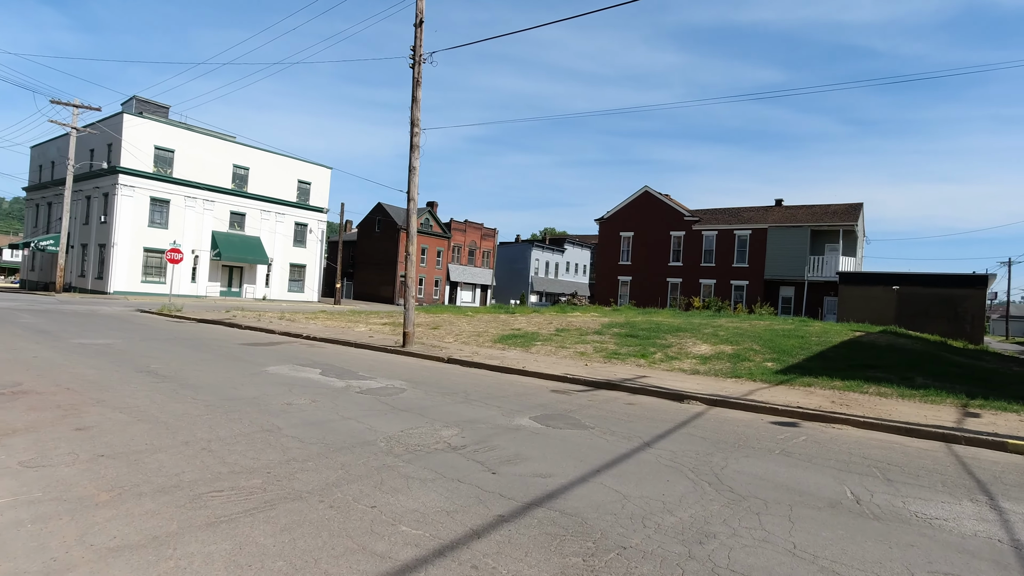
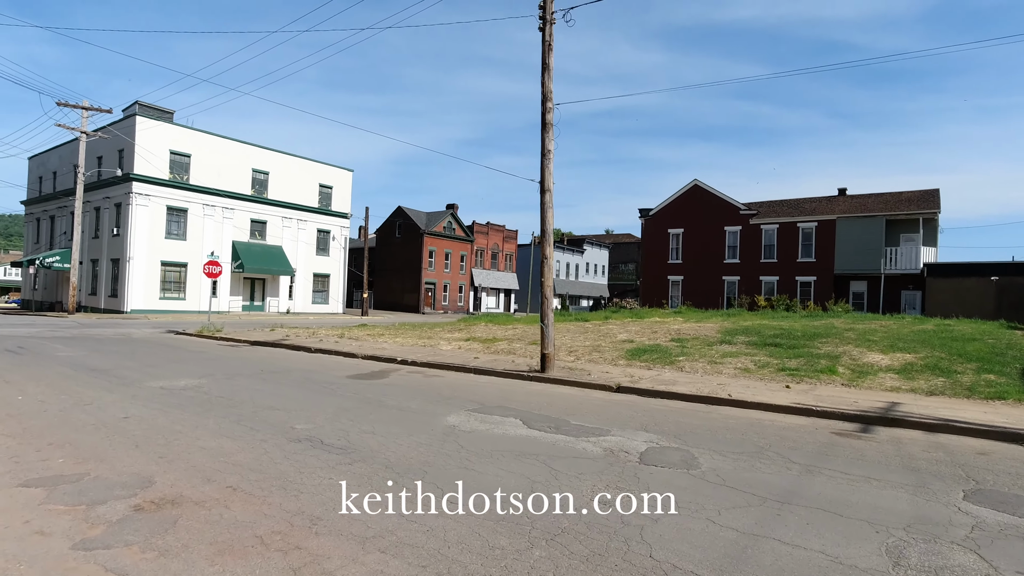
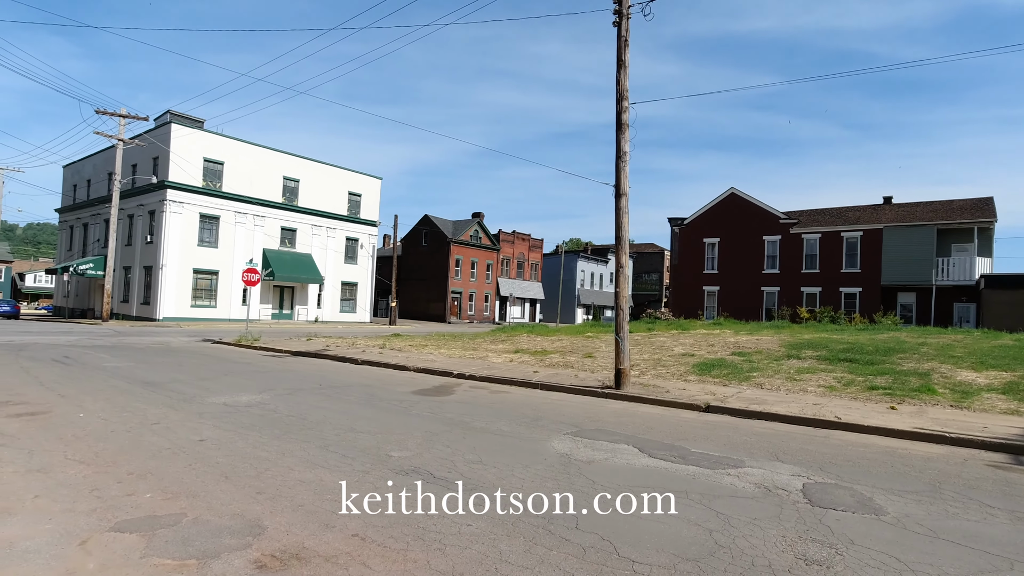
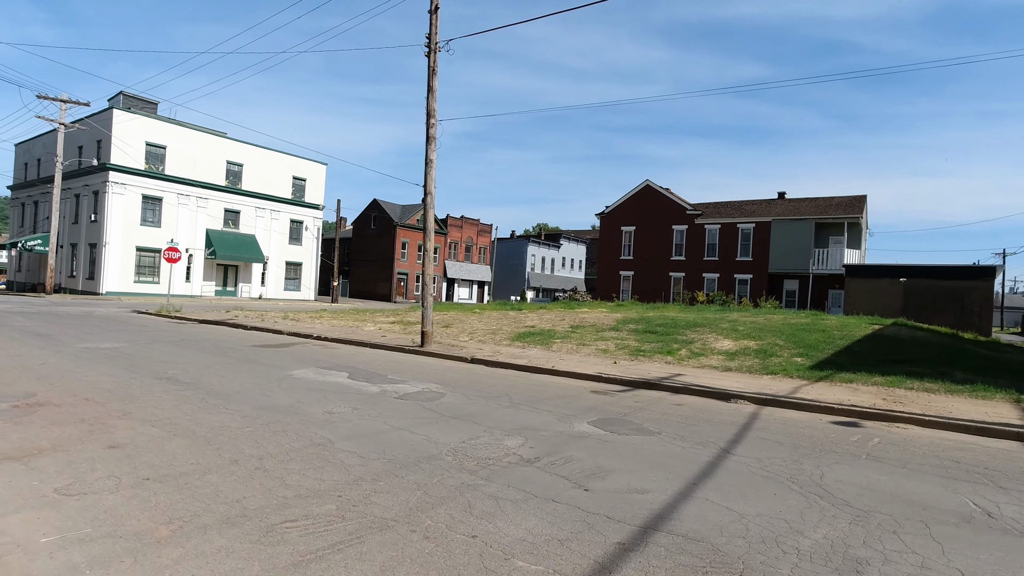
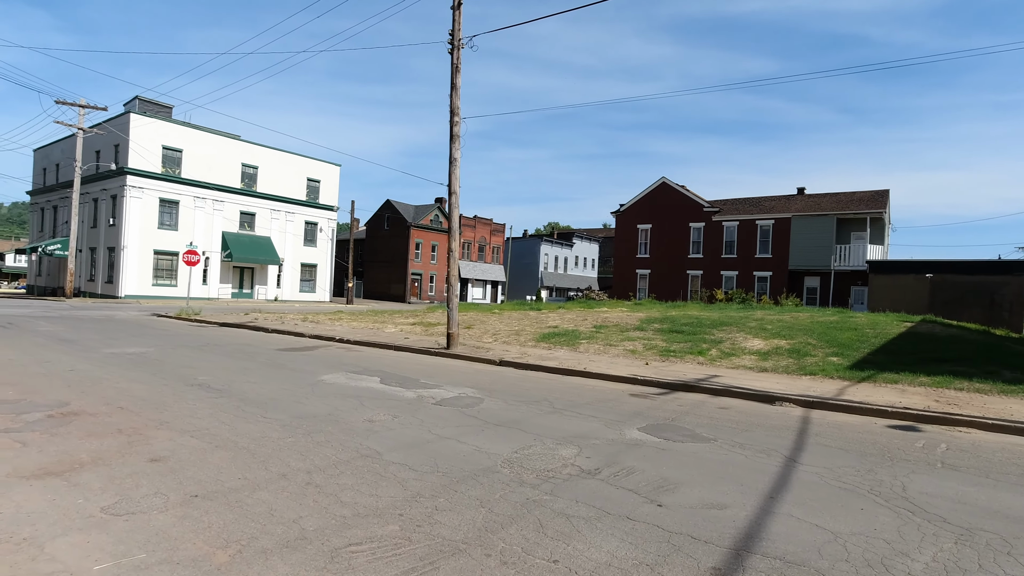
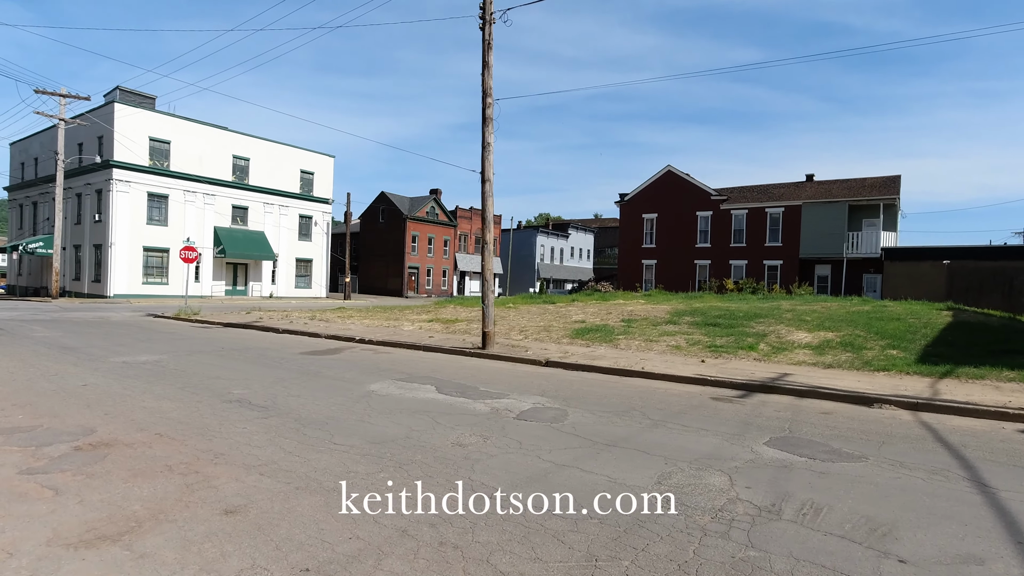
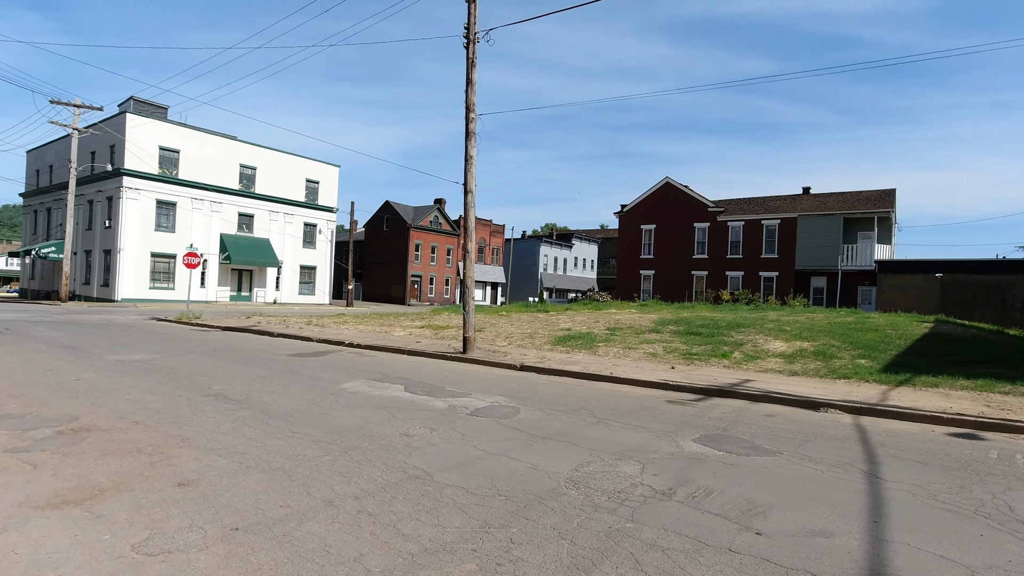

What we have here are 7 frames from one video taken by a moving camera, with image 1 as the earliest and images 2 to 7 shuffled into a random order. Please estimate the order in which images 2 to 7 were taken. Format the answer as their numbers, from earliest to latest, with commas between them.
4, 5, 7, 6, 2, 3
